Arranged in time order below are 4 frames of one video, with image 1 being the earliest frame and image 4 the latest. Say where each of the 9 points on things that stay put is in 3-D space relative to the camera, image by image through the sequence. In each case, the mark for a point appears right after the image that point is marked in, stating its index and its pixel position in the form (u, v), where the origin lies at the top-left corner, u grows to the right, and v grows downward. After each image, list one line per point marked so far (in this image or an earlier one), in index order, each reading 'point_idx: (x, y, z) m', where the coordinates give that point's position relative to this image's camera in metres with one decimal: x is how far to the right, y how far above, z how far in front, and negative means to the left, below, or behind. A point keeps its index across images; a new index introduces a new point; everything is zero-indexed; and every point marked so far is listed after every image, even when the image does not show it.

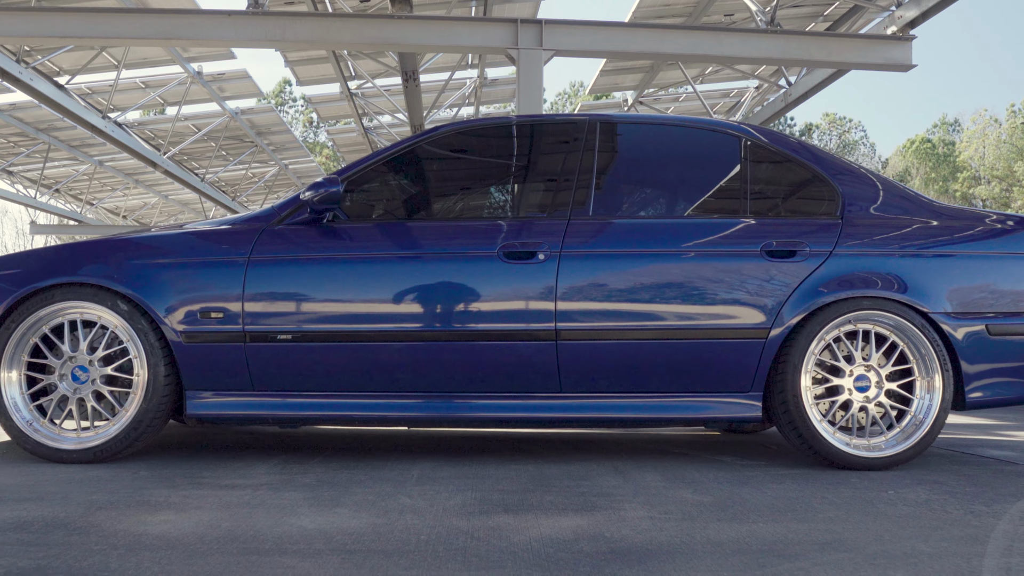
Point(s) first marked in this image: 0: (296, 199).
0: (-0.9, +0.4, +3.5) m
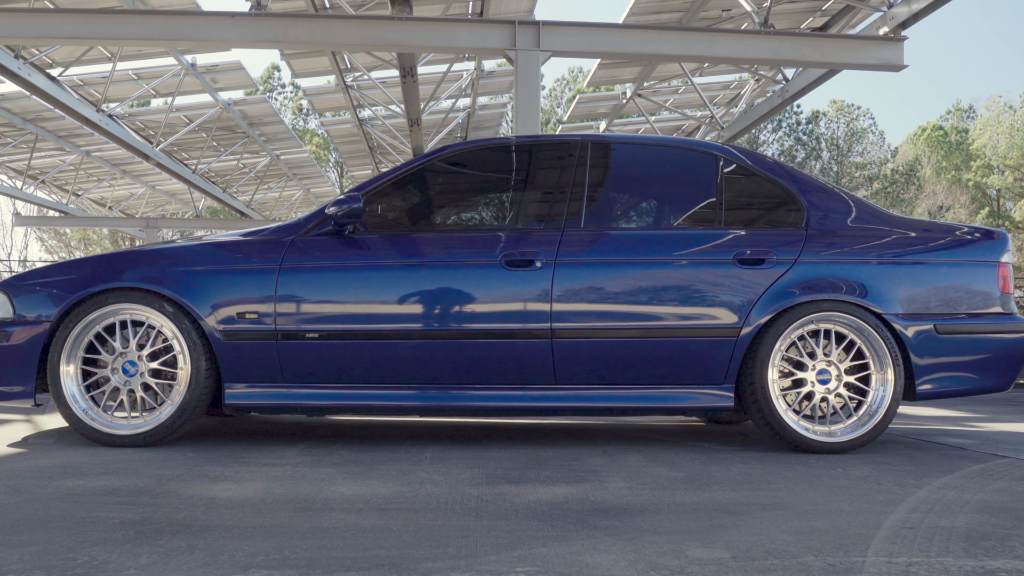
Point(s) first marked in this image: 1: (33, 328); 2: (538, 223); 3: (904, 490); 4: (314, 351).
0: (-0.9, +0.4, +3.9) m
1: (-2.2, -0.2, +3.8) m
2: (+0.1, +0.3, +3.9) m
3: (+1.3, -0.7, +2.6) m
4: (-0.9, -0.3, +3.7) m
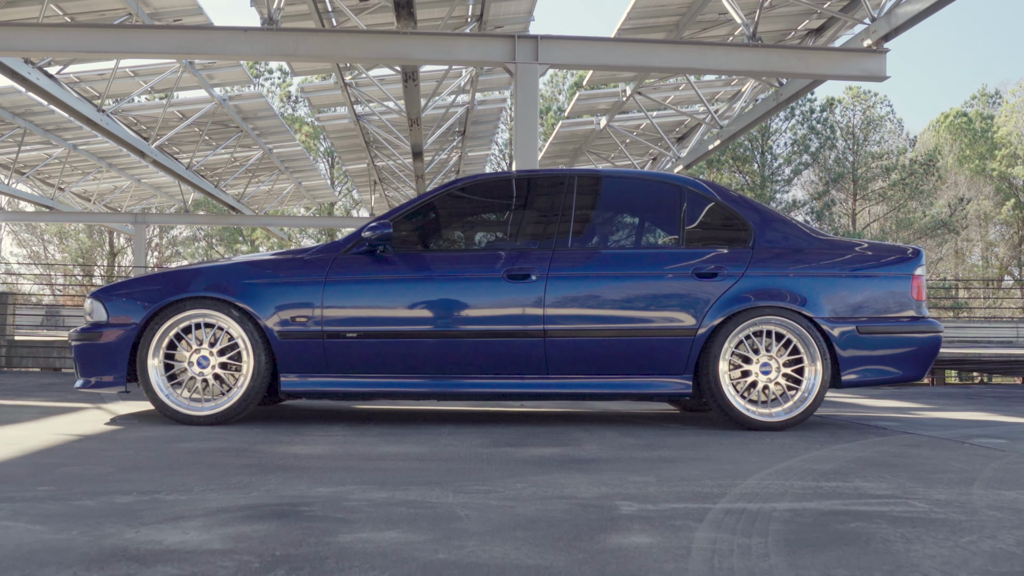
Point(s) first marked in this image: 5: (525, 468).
0: (-0.9, +0.3, +4.8) m
1: (-2.2, -0.2, +4.7) m
2: (+0.1, +0.3, +4.7) m
3: (+1.3, -0.7, +3.5) m
4: (-0.9, -0.3, +4.6) m
5: (0.0, -0.6, +2.9) m
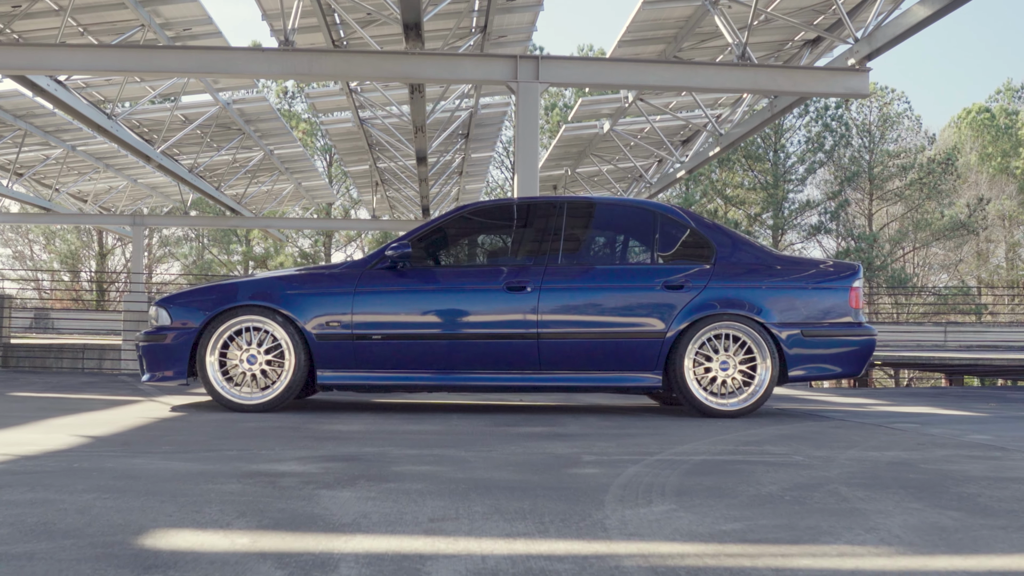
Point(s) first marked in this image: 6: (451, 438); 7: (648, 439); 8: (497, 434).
0: (-0.9, +0.2, +5.7) m
1: (-2.2, -0.3, +5.6) m
2: (+0.1, +0.2, +5.6) m
3: (+1.2, -0.8, +4.4) m
4: (-0.9, -0.4, +5.5) m
5: (0.0, -0.7, +3.8) m
6: (-0.3, -0.7, +3.6) m
7: (+0.6, -0.7, +3.7) m
8: (-0.1, -0.7, +3.9) m
